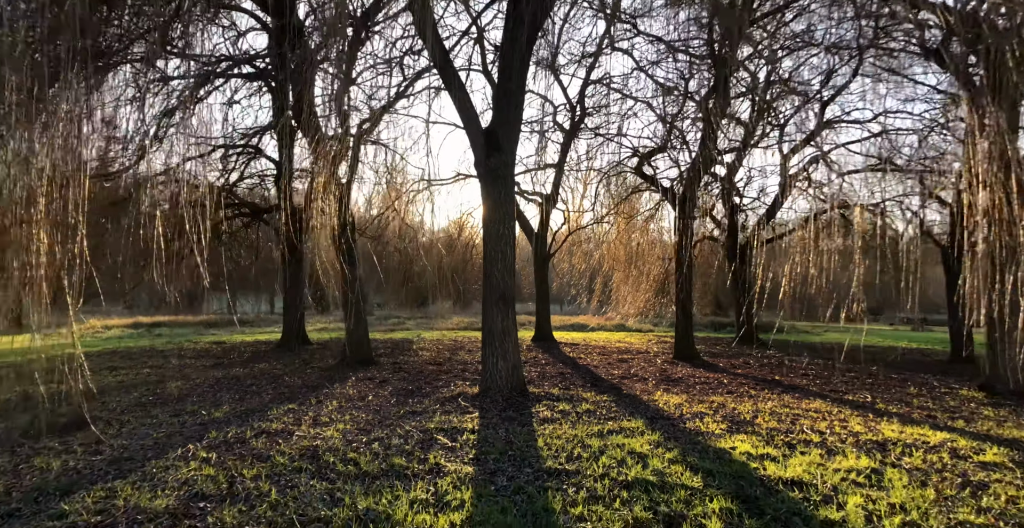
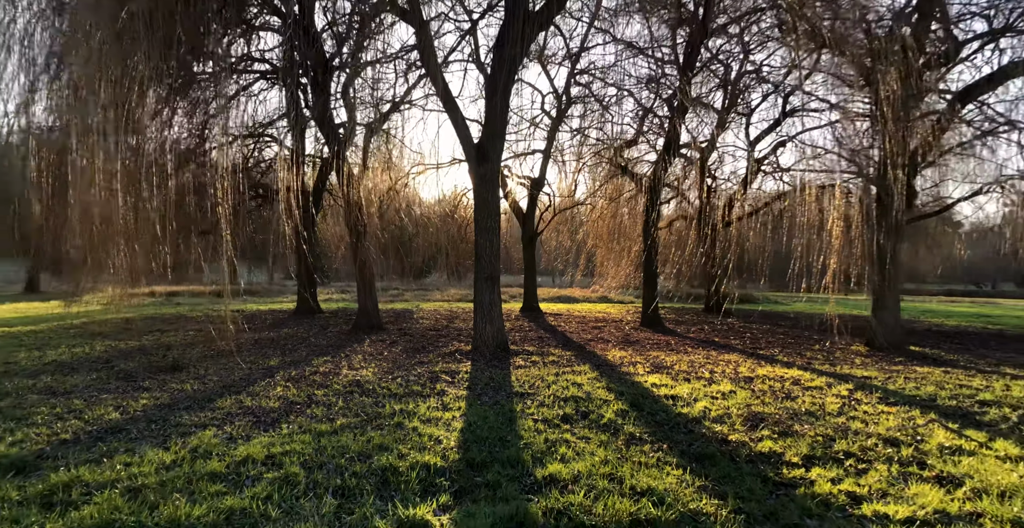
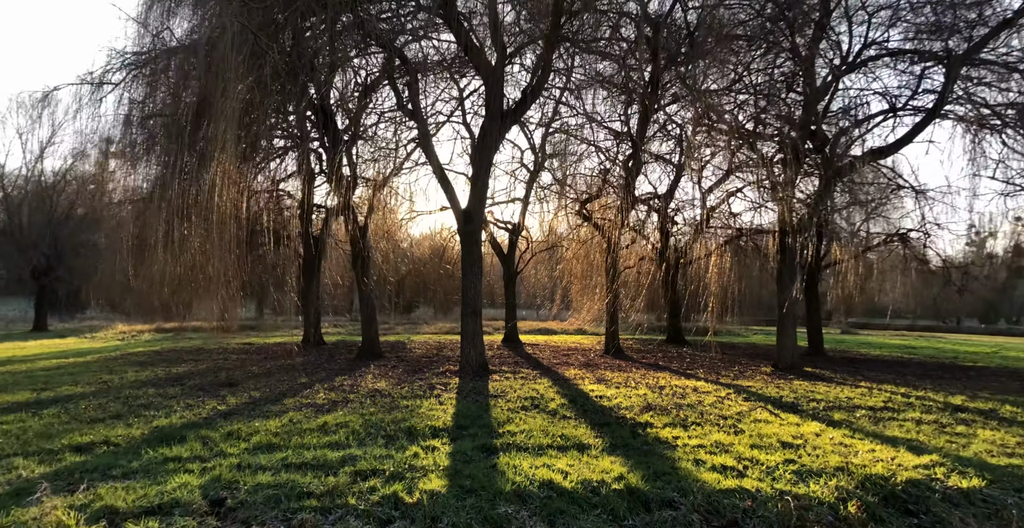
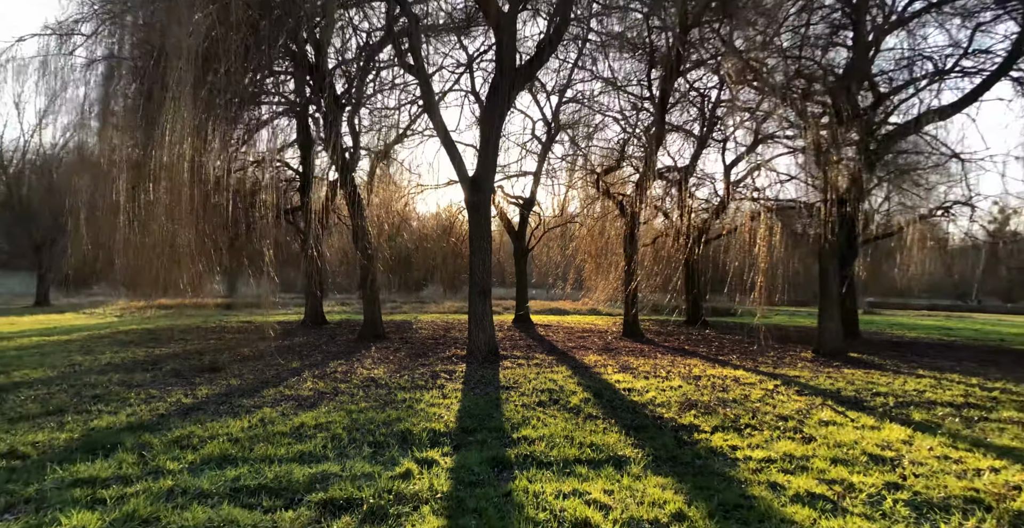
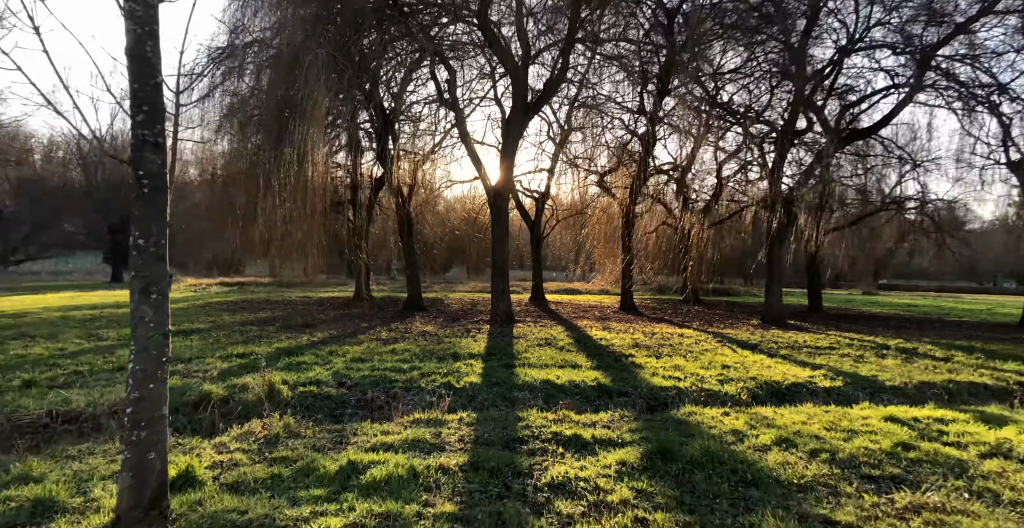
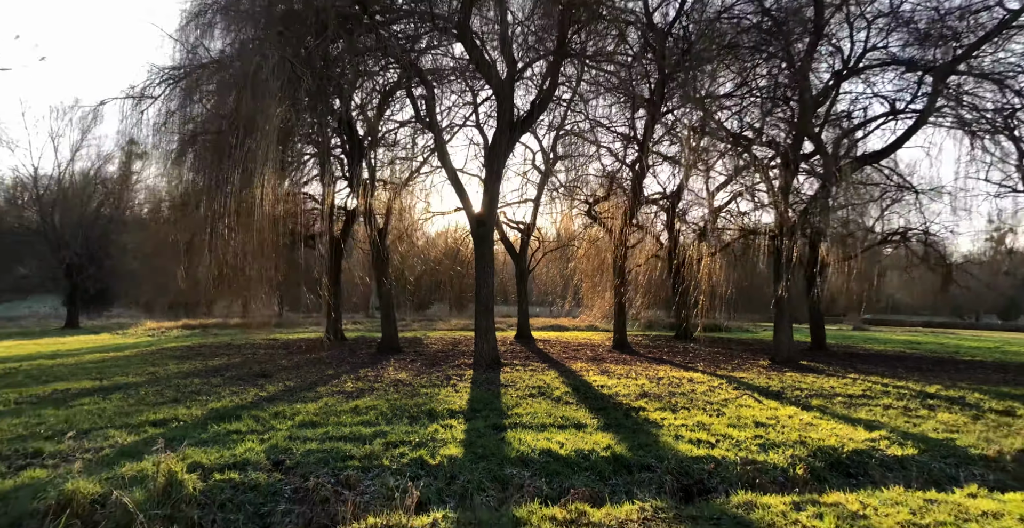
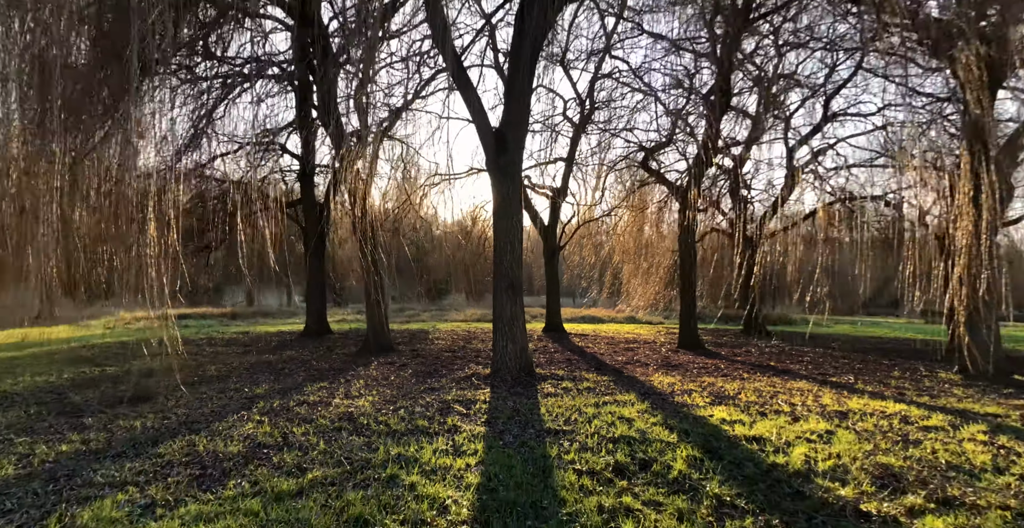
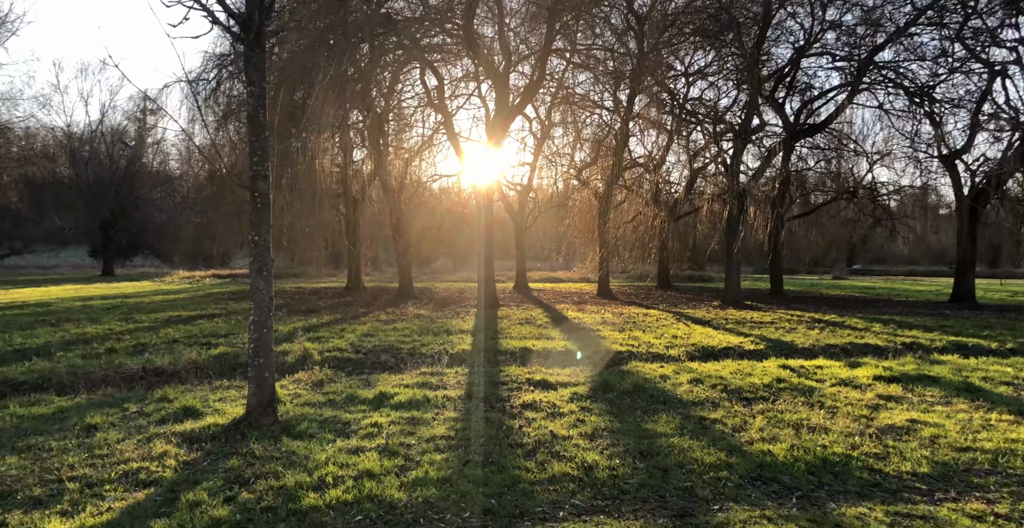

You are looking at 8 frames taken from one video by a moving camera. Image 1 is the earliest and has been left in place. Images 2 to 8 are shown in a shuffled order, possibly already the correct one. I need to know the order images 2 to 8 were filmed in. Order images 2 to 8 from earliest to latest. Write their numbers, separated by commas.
7, 2, 4, 3, 6, 5, 8
